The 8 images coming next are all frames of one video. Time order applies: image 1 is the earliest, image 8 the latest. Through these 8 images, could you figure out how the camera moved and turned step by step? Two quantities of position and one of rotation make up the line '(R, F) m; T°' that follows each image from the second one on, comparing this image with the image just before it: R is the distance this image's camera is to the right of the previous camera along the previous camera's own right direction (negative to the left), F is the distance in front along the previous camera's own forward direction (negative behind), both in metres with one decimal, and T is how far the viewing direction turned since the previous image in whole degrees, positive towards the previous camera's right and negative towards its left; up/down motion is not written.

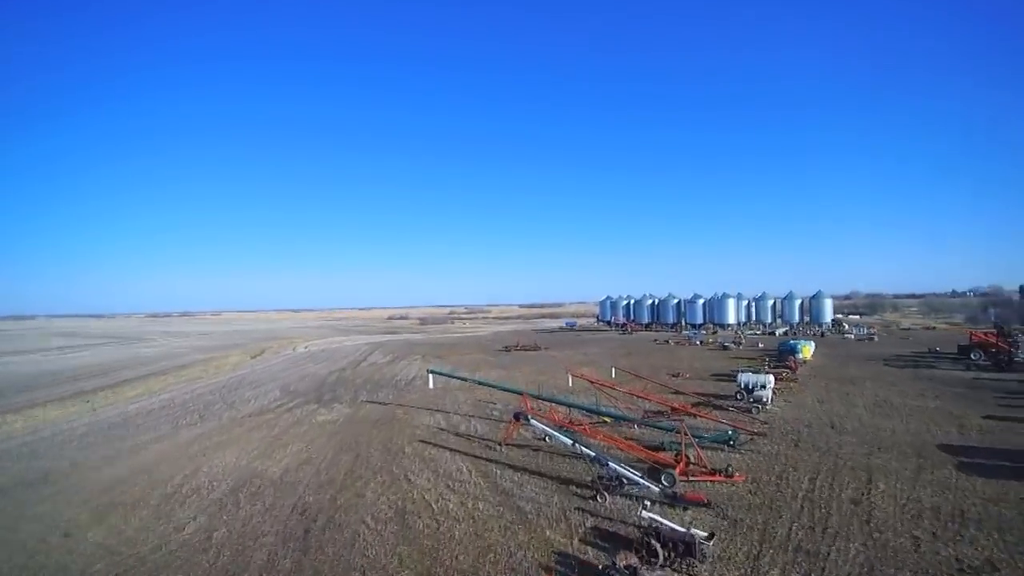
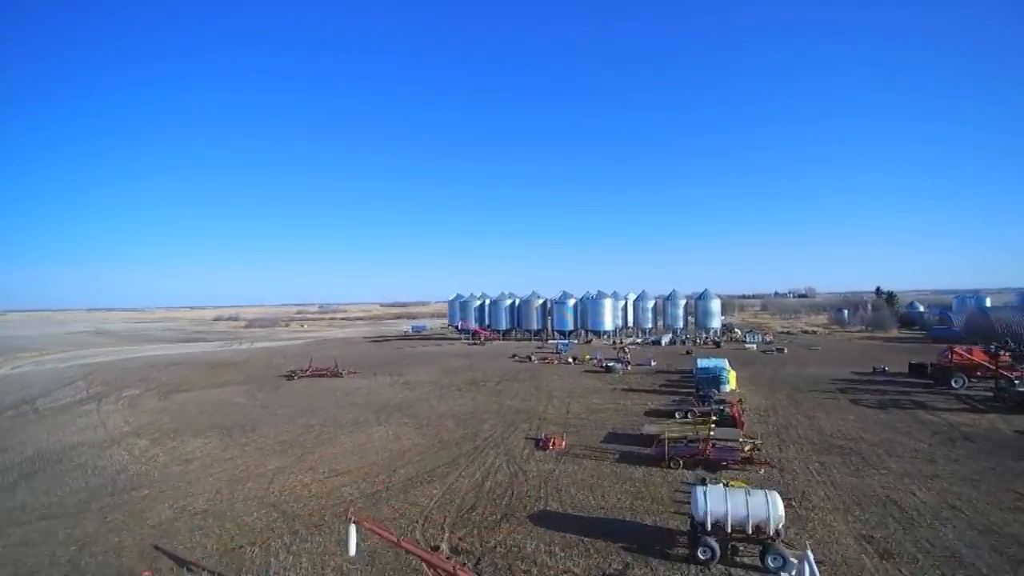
(+7.1, +26.7) m; +13°
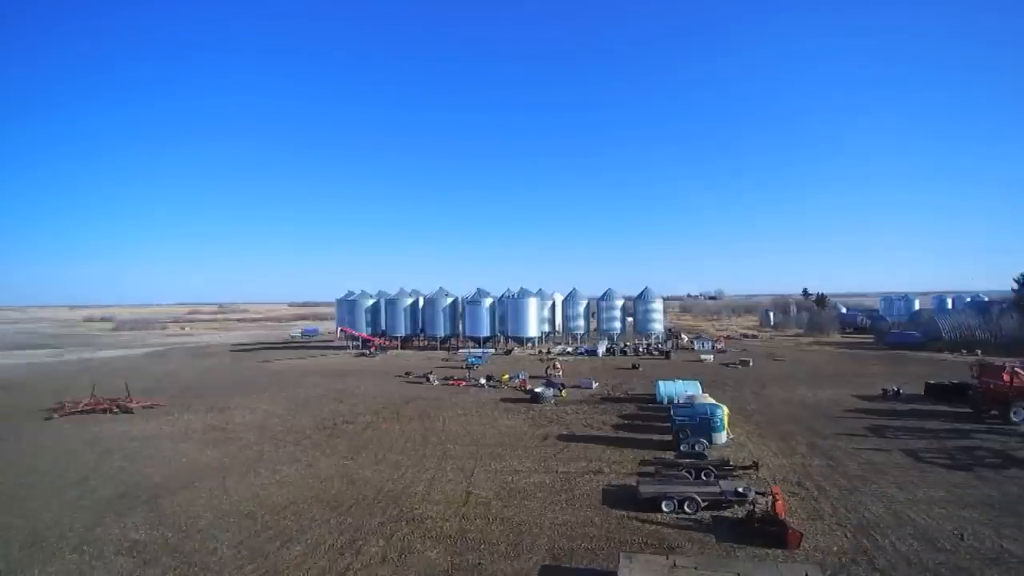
(+1.9, +14.8) m; +8°
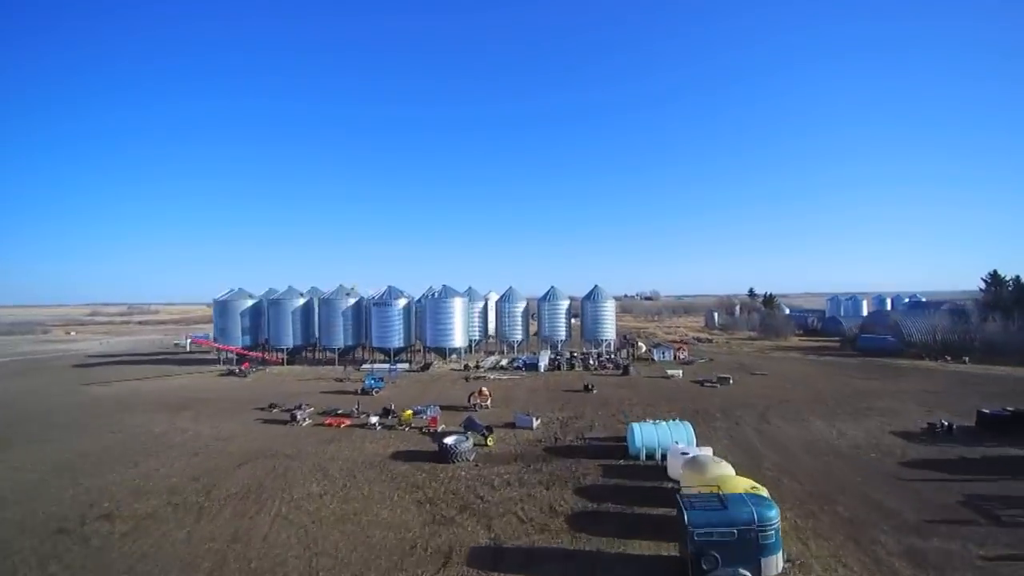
(+1.5, +11.4) m; +6°
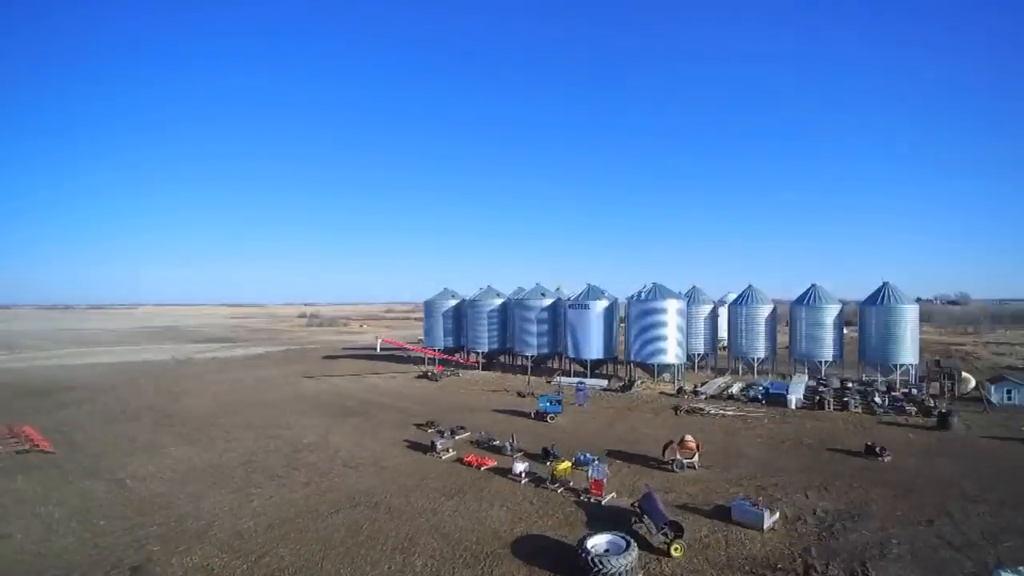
(+1.1, +8.8) m; -24°
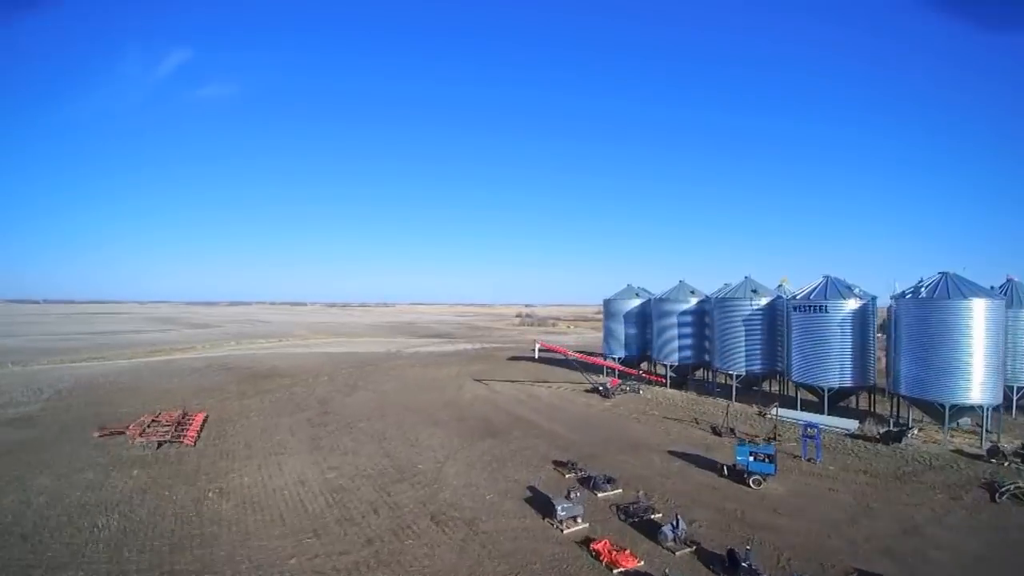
(+1.2, +7.2) m; -20°
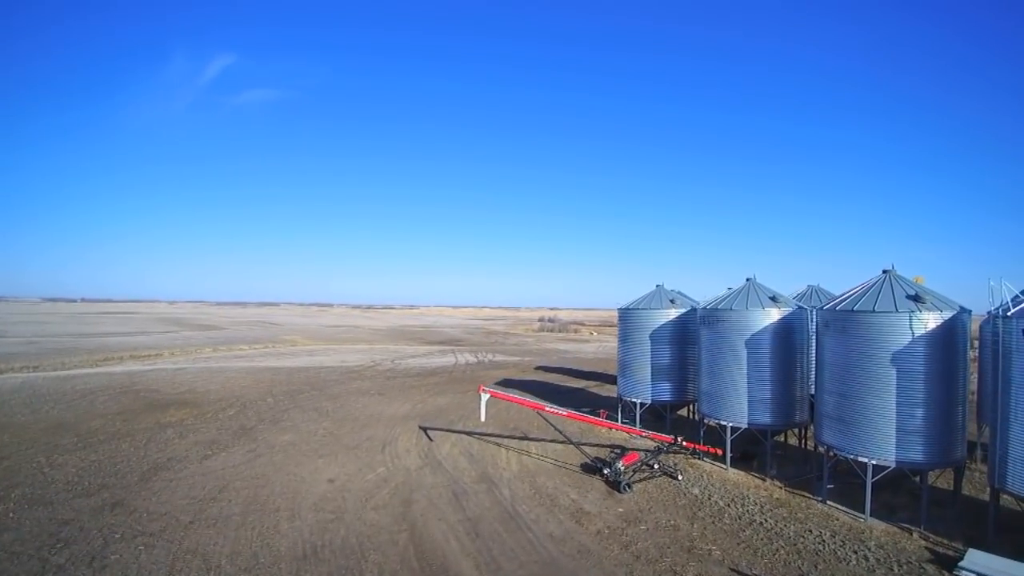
(+2.6, +13.7) m; -3°
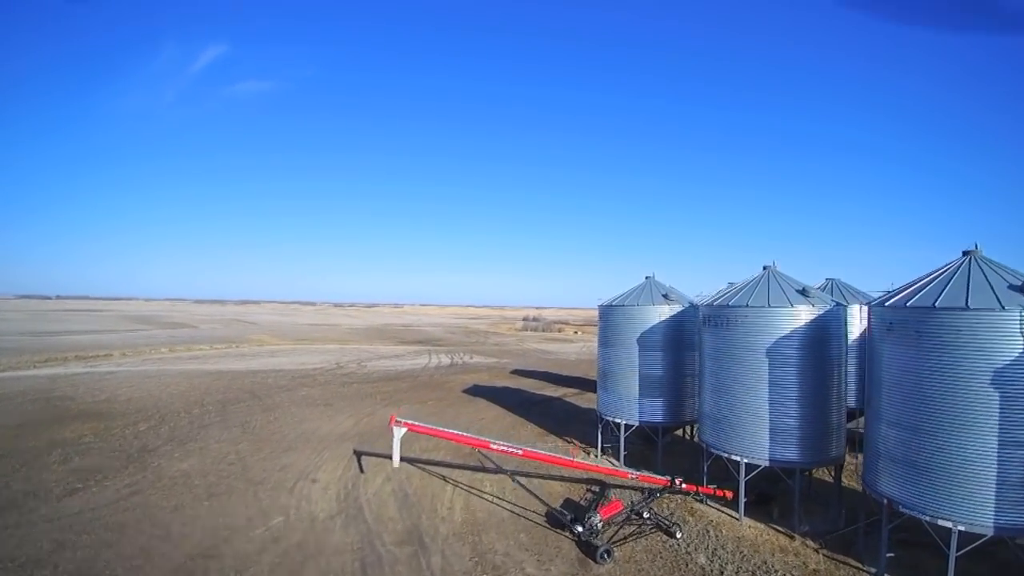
(+1.0, +4.7) m; +1°
